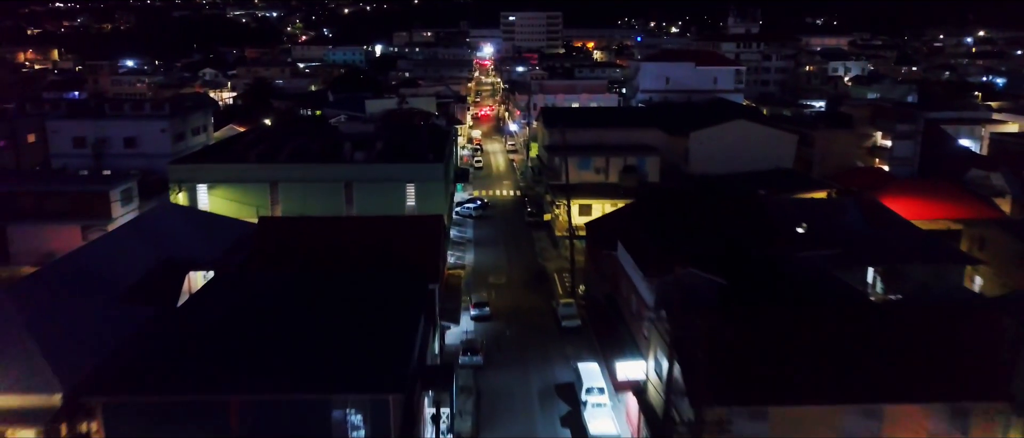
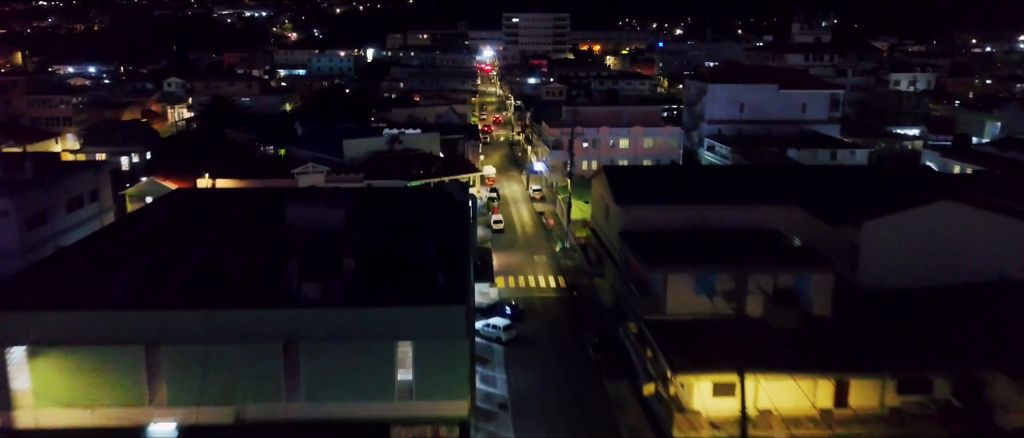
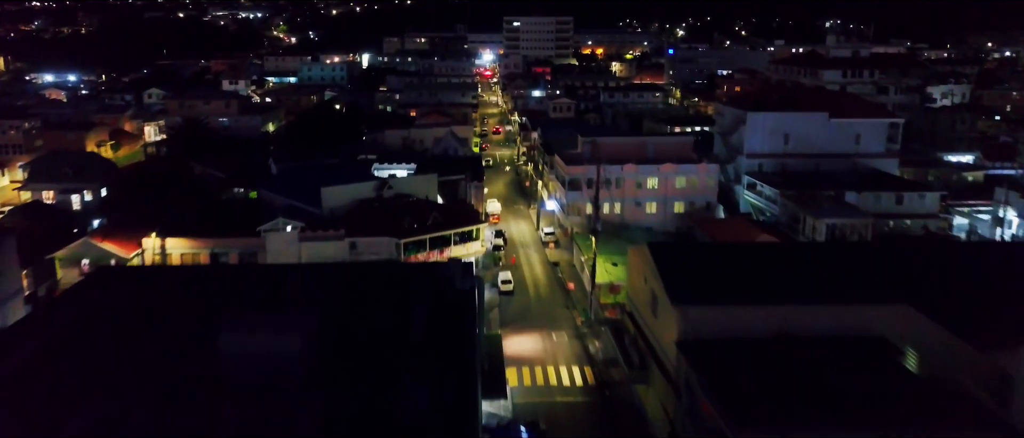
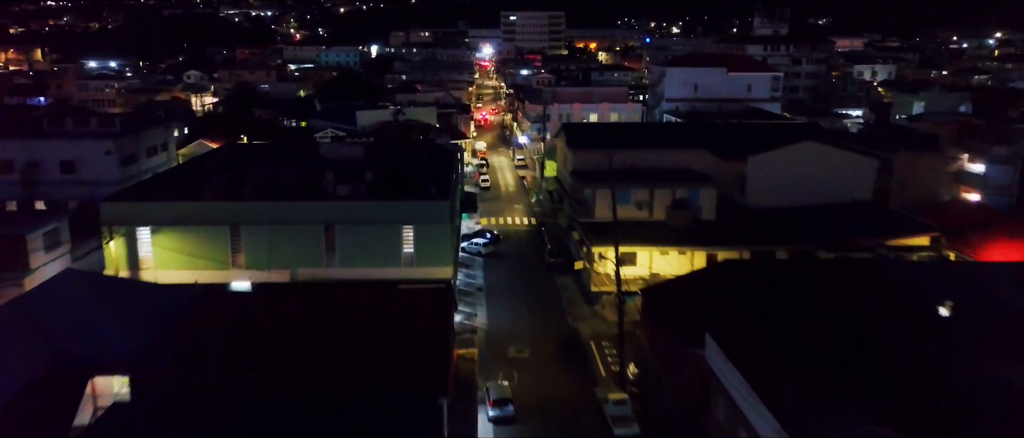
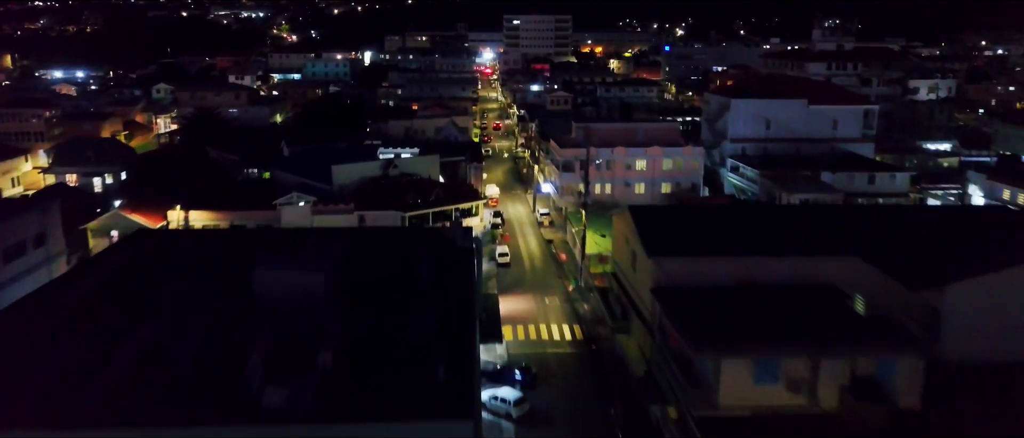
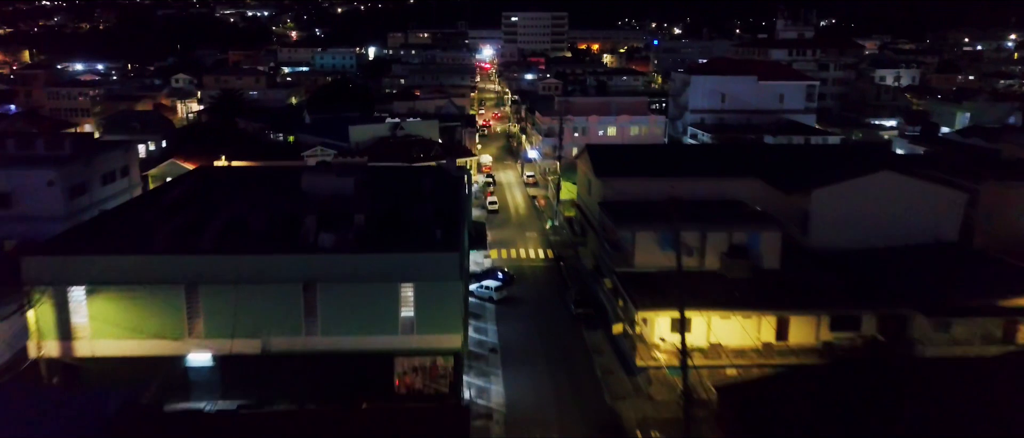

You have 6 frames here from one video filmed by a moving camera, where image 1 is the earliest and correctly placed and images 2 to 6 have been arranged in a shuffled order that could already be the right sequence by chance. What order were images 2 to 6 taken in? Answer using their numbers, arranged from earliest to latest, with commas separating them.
4, 6, 2, 5, 3
